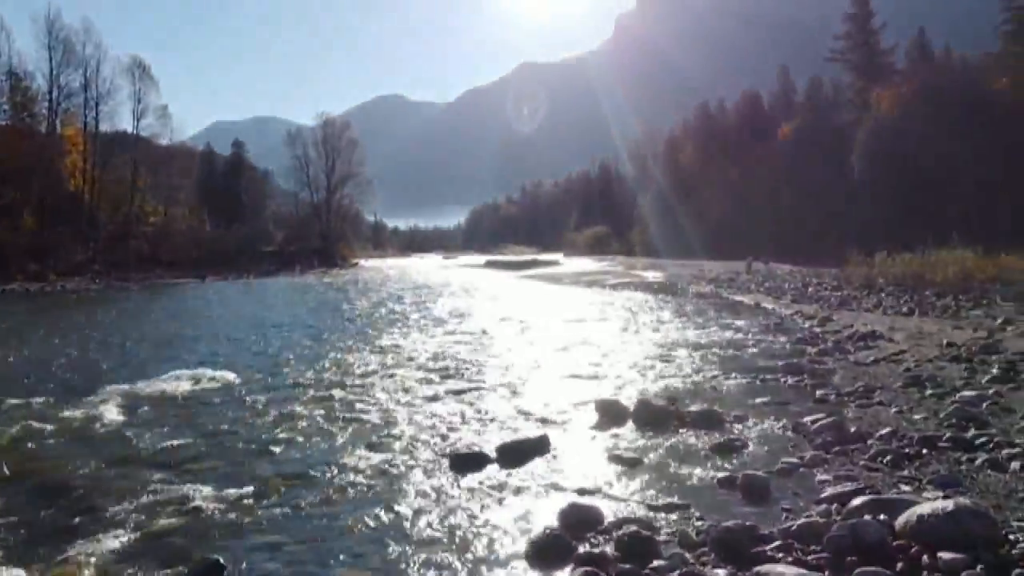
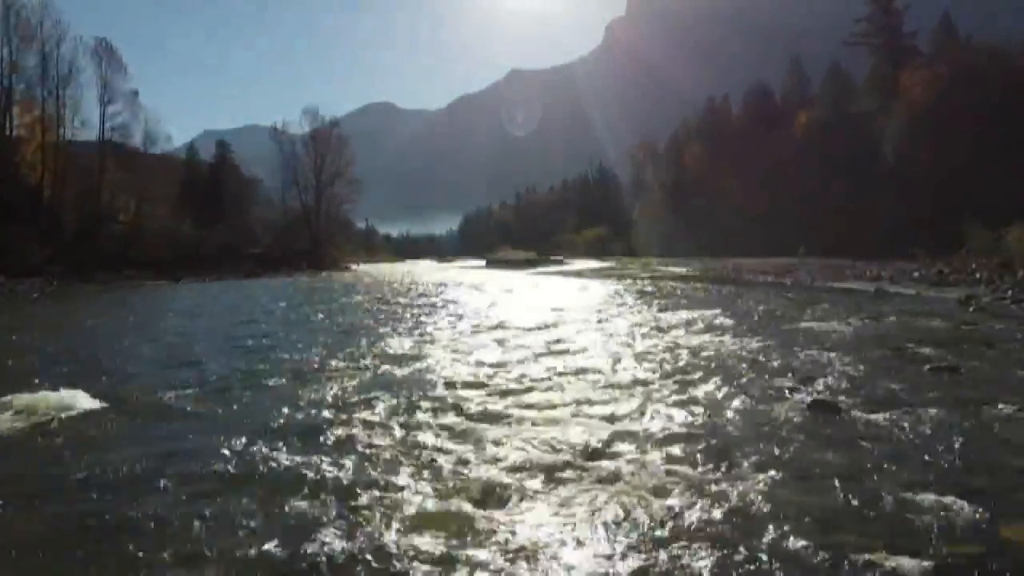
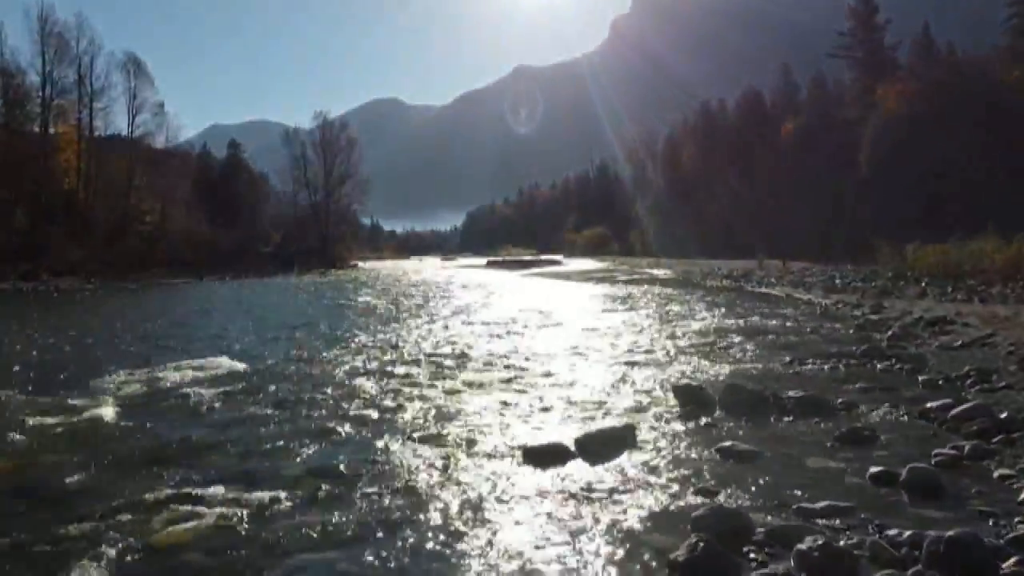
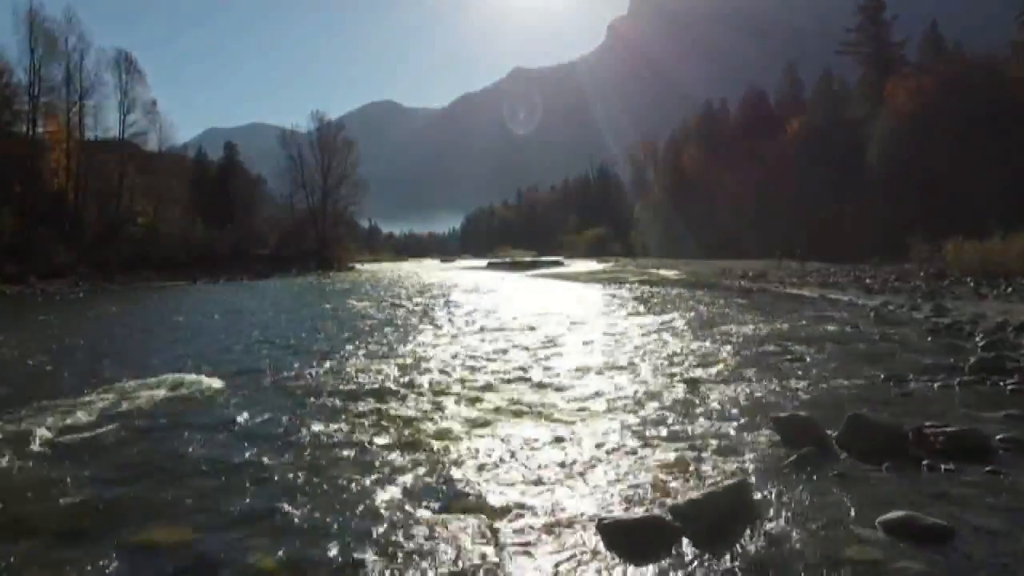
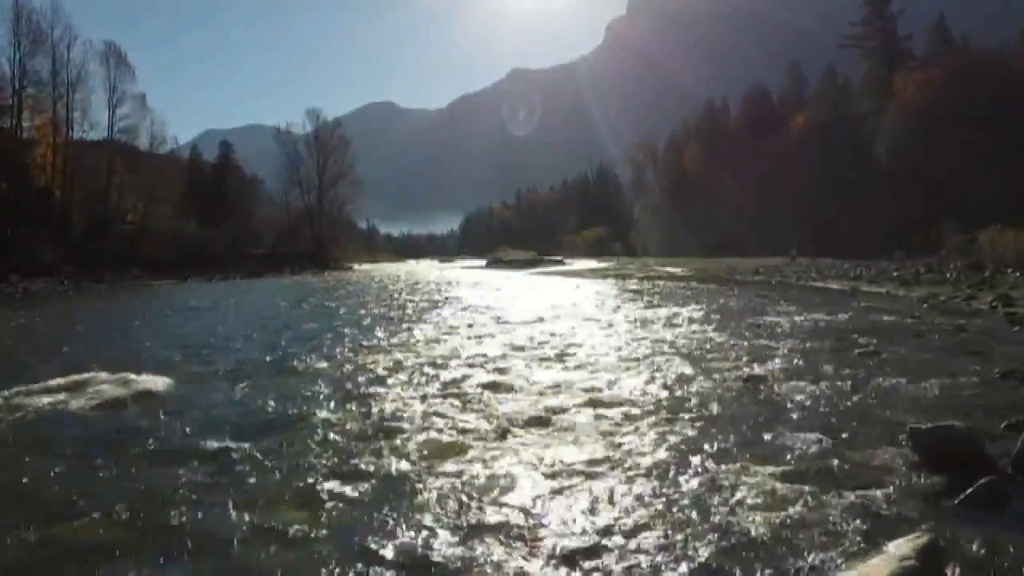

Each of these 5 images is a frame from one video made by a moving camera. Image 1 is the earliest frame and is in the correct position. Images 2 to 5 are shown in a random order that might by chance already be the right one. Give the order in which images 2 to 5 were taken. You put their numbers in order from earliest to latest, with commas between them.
3, 4, 5, 2
